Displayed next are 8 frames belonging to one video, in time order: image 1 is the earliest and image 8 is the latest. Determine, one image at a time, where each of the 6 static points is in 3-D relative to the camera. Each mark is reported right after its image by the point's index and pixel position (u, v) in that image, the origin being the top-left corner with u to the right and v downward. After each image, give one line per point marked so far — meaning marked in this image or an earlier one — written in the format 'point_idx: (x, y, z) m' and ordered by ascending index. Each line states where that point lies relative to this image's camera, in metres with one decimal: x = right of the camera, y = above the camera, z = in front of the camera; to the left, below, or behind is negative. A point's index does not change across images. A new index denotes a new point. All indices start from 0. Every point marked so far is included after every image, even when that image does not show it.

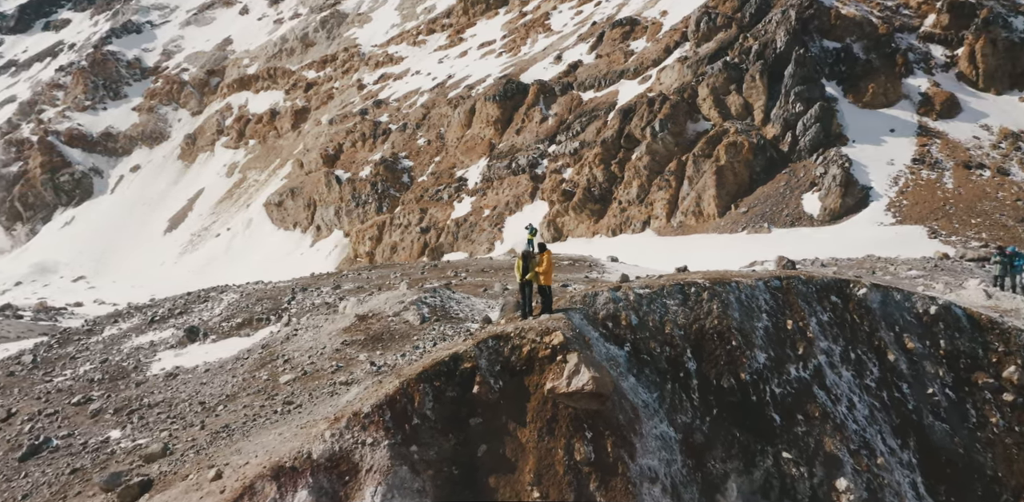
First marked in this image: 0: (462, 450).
0: (-0.8, -3.3, +13.6) m
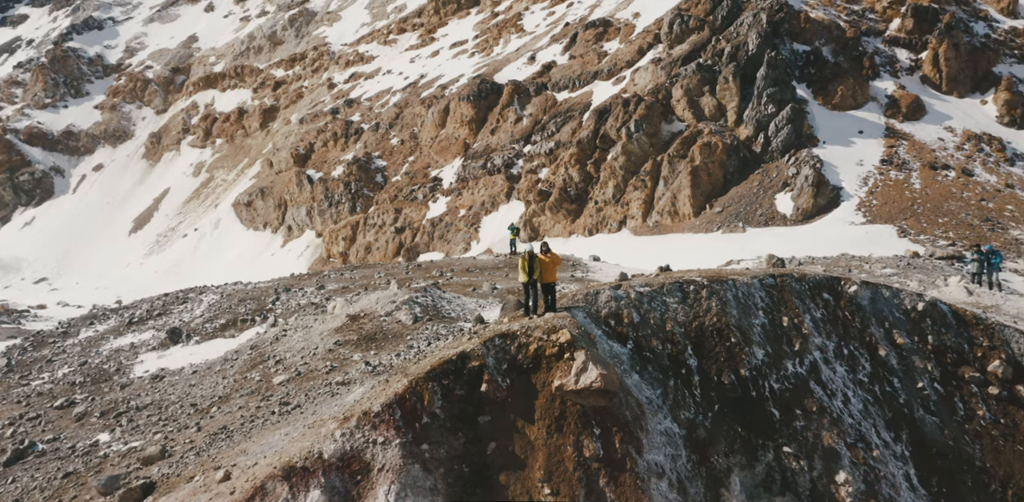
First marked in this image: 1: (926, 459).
0: (-0.6, -3.2, +13.7) m
1: (+8.0, -4.0, +15.9) m
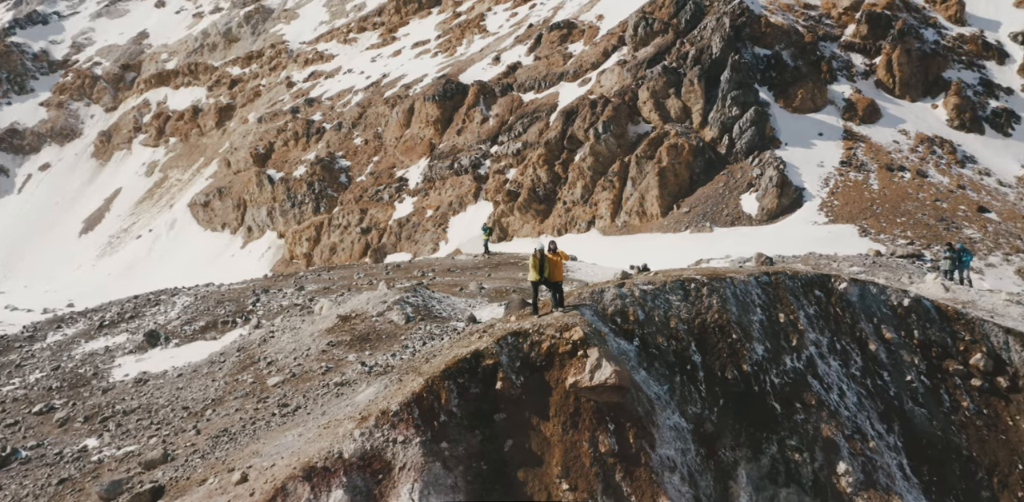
0: (-0.4, -3.2, +13.8) m
1: (+8.1, -3.9, +16.6) m
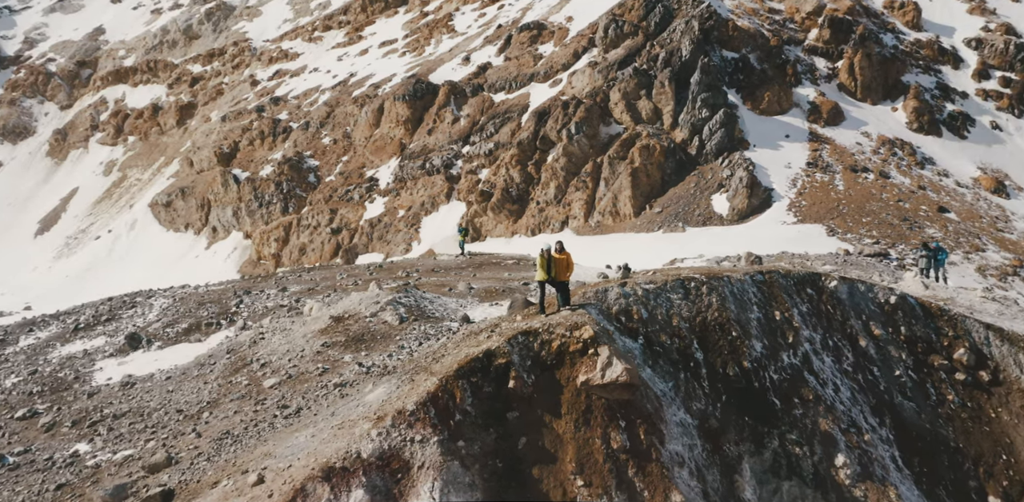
0: (-0.1, -3.2, +14.0) m
1: (+8.2, -3.9, +17.2) m
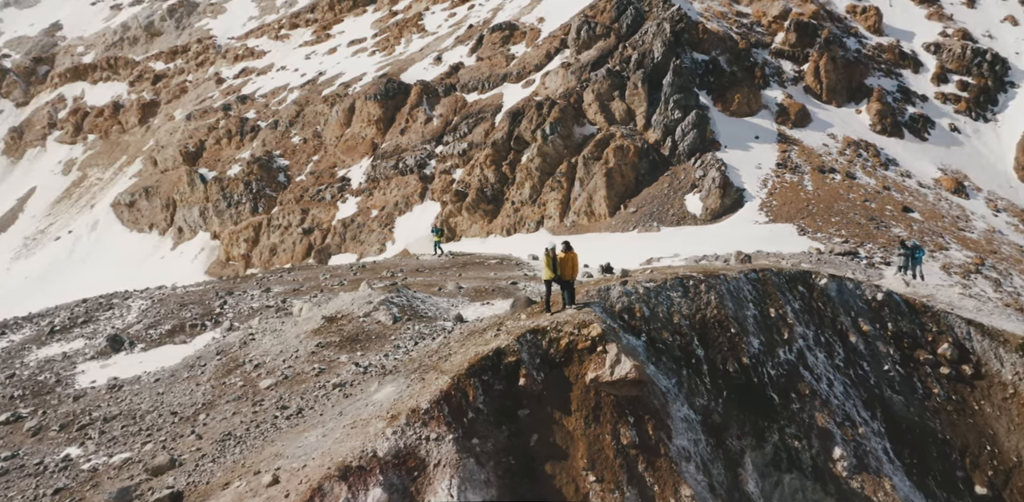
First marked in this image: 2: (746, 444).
0: (+0.1, -3.2, +14.1) m
1: (+8.2, -3.9, +17.7) m
2: (+4.4, -3.7, +15.9) m
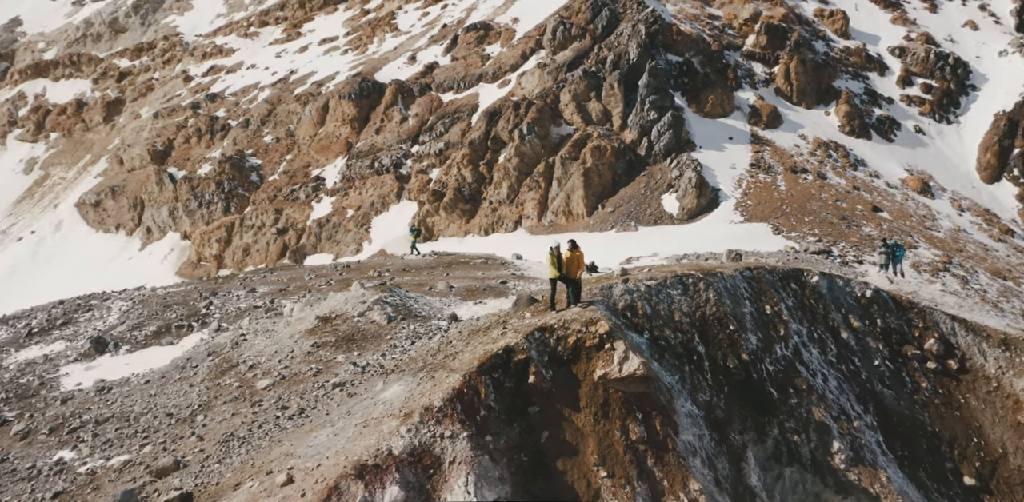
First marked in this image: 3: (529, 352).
0: (+0.3, -3.2, +14.2) m
1: (+8.2, -3.8, +18.2) m
2: (+4.6, -3.7, +16.2) m
3: (+0.3, -1.8, +14.9) m
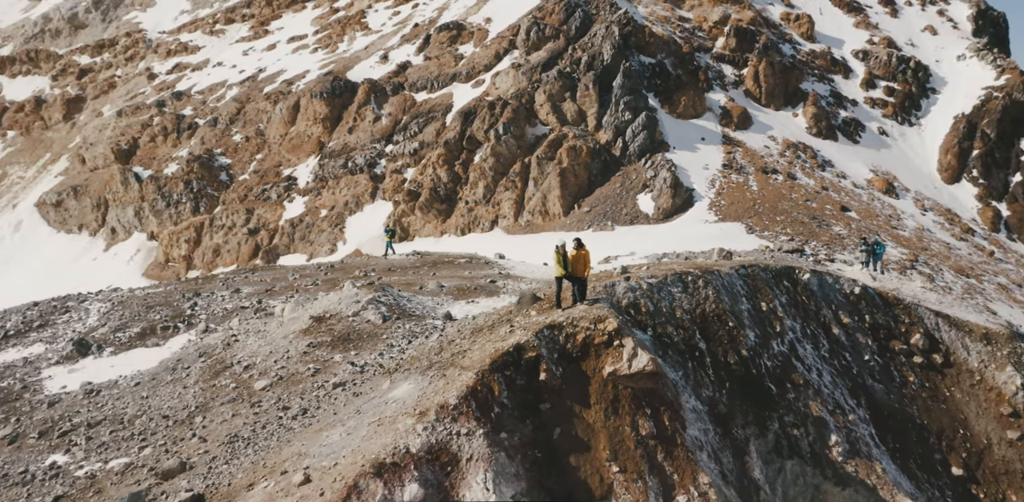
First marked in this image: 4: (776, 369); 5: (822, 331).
0: (+0.5, -3.2, +14.4) m
1: (+8.3, -3.8, +18.7) m
2: (+4.7, -3.6, +16.5) m
3: (+0.5, -1.8, +15.0) m
4: (+5.6, -2.5, +17.6) m
5: (+7.2, -1.9, +19.4) m
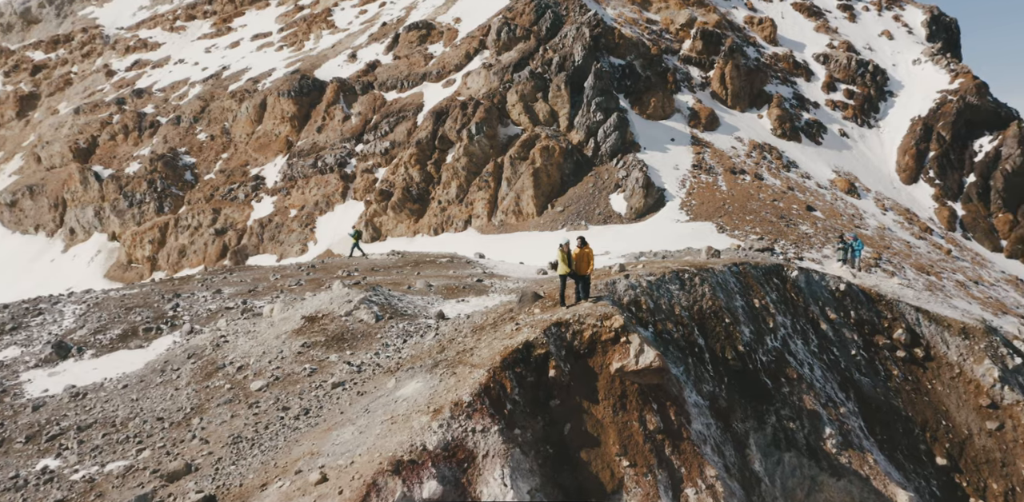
0: (+0.7, -3.1, +14.5) m
1: (+8.2, -3.7, +19.2) m
2: (+4.8, -3.6, +16.8) m
3: (+0.7, -1.7, +15.1) m
4: (+5.6, -2.5, +18.0) m
5: (+7.1, -1.8, +19.9) m
